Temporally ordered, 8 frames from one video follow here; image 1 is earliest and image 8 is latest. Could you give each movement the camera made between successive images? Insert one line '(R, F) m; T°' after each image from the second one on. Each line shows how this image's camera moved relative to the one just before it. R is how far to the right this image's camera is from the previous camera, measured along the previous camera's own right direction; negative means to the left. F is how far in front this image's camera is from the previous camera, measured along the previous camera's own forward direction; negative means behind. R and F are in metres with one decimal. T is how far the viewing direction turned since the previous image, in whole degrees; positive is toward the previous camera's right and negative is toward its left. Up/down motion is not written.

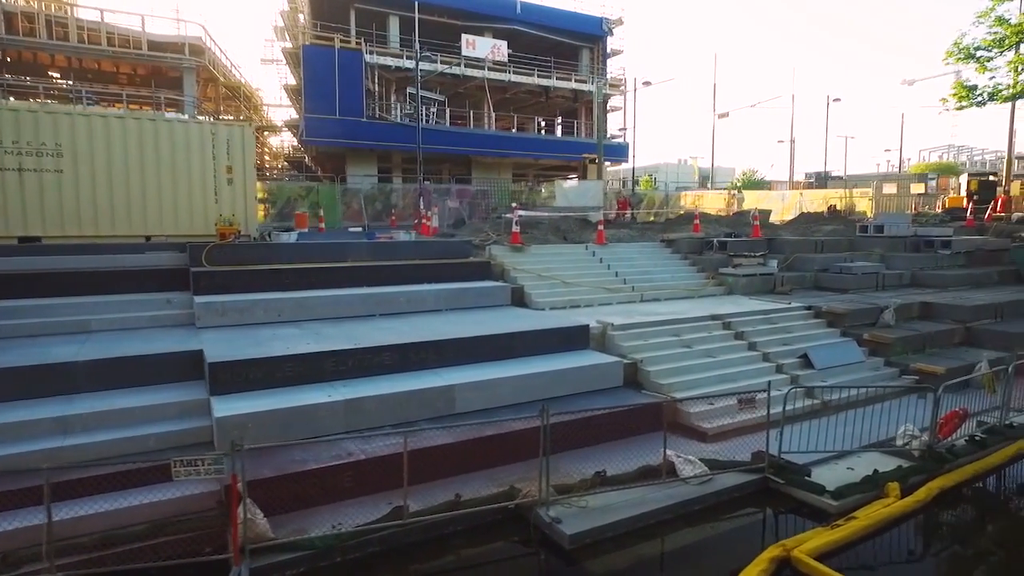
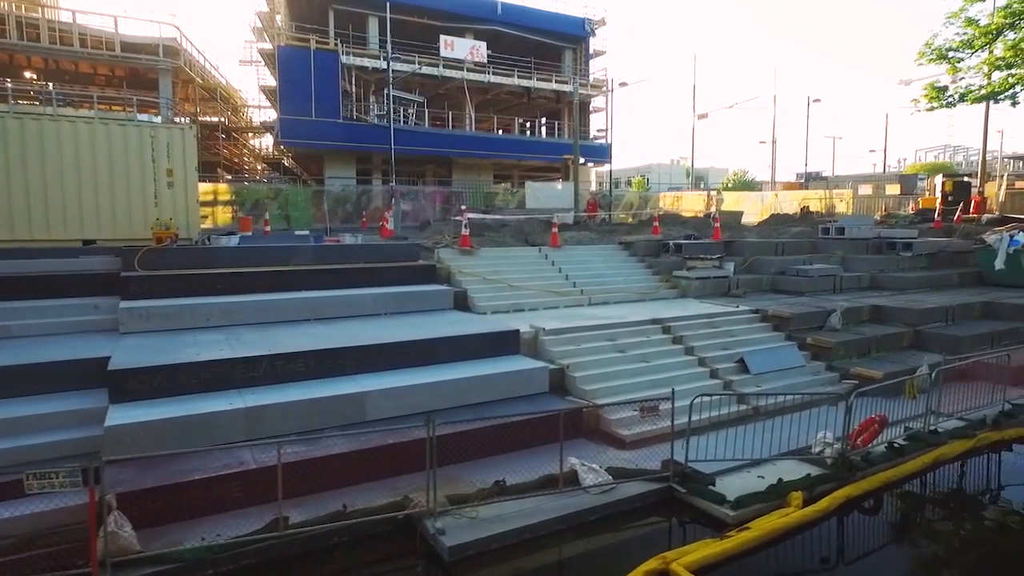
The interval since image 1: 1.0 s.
(+0.9, +0.1) m; 0°
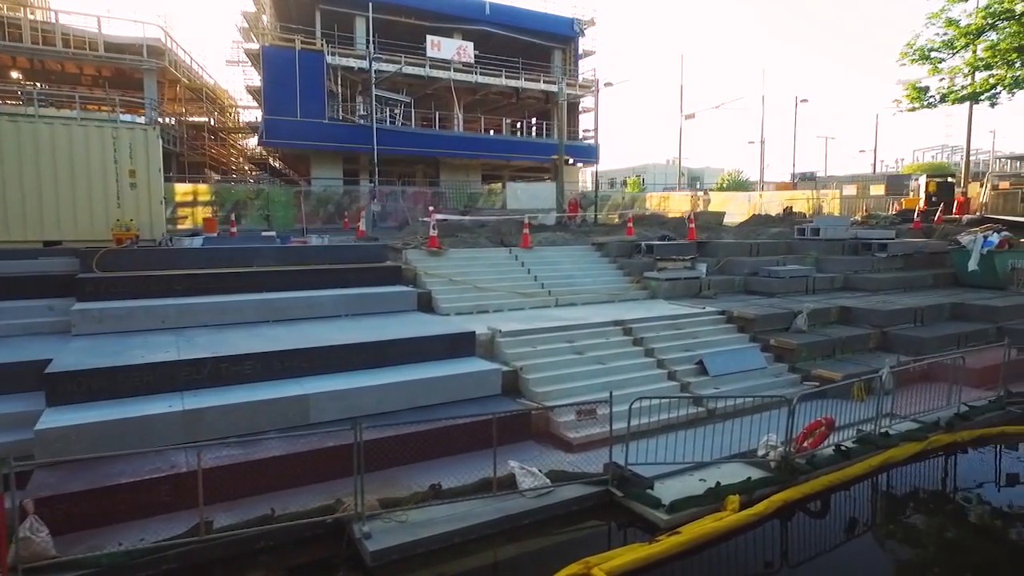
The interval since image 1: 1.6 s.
(+0.6, 0.0) m; 0°
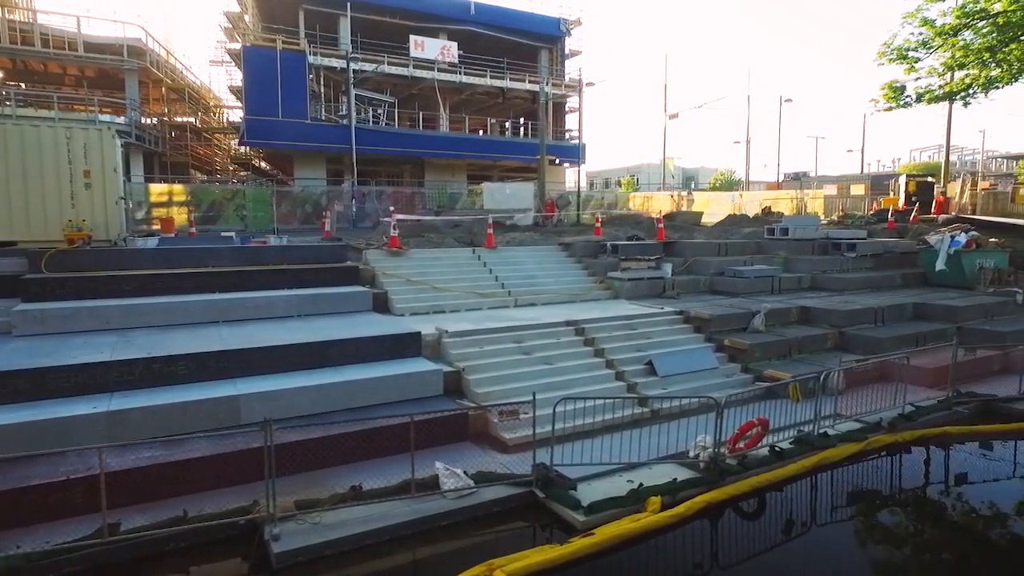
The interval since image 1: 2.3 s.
(+0.7, 0.0) m; 0°
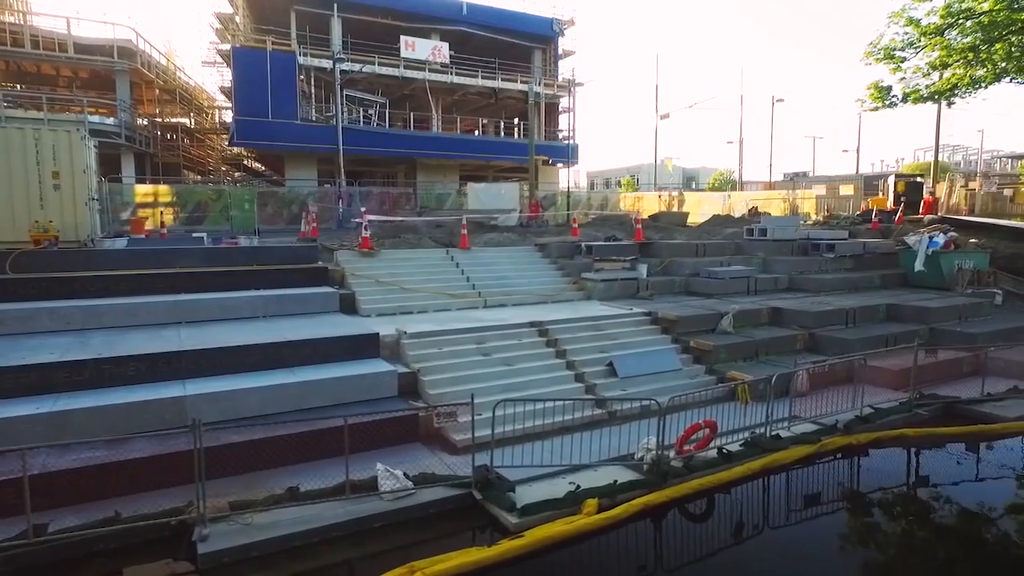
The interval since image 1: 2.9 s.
(+0.6, 0.0) m; 0°
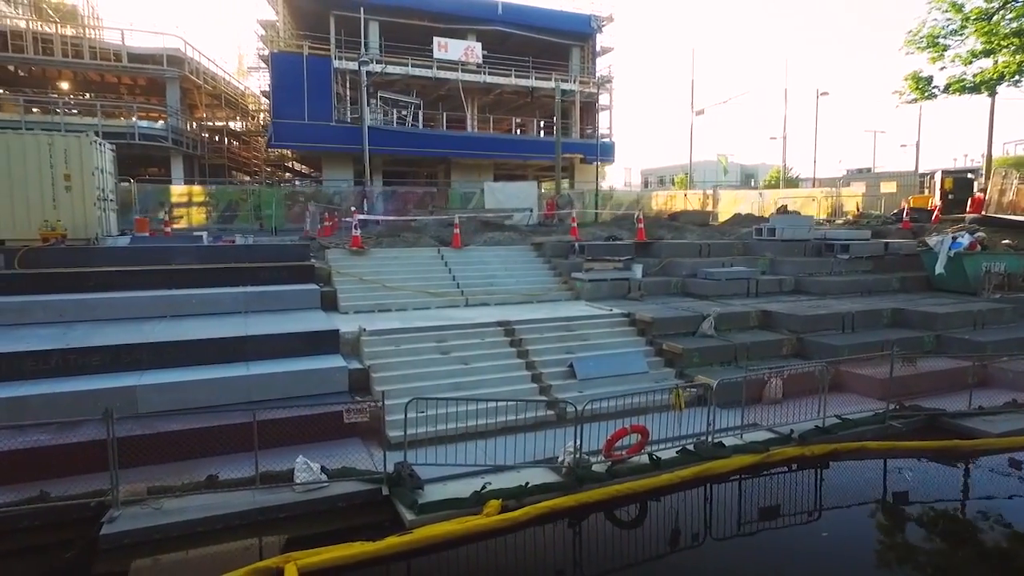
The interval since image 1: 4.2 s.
(+1.4, +0.1) m; -6°
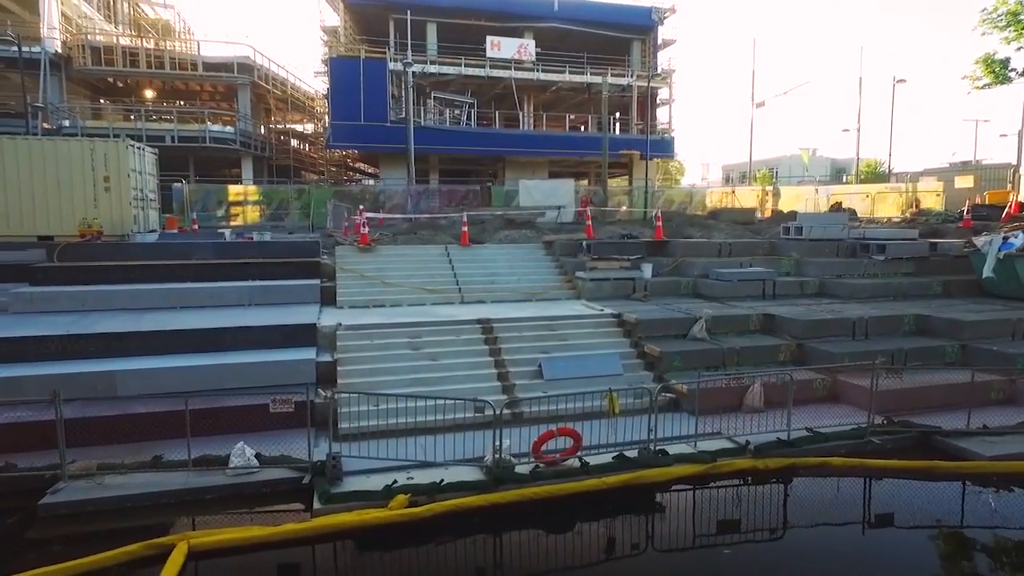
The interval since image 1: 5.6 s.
(+1.6, +0.1) m; -8°
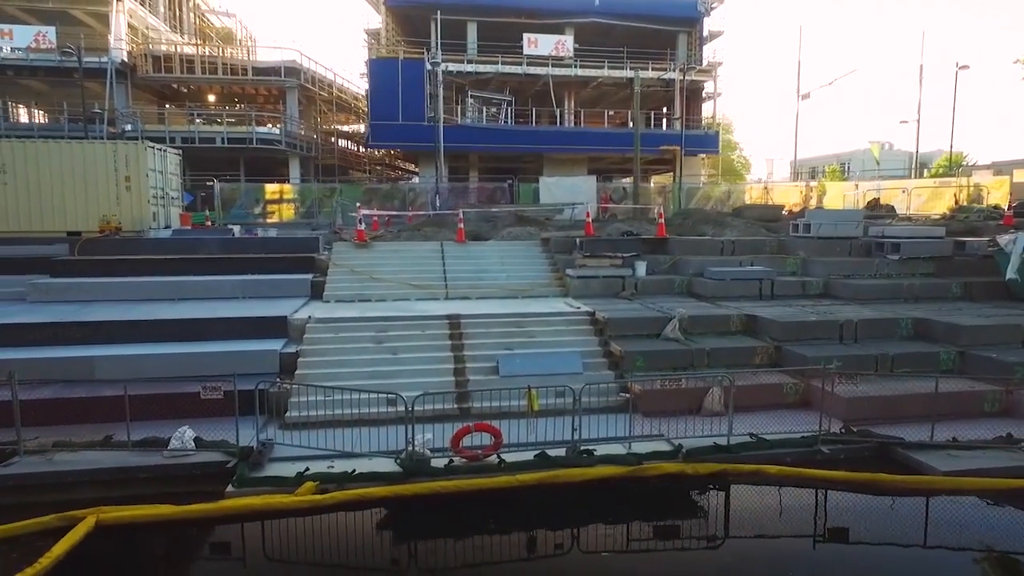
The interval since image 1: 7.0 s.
(+1.5, +0.1) m; -6°
